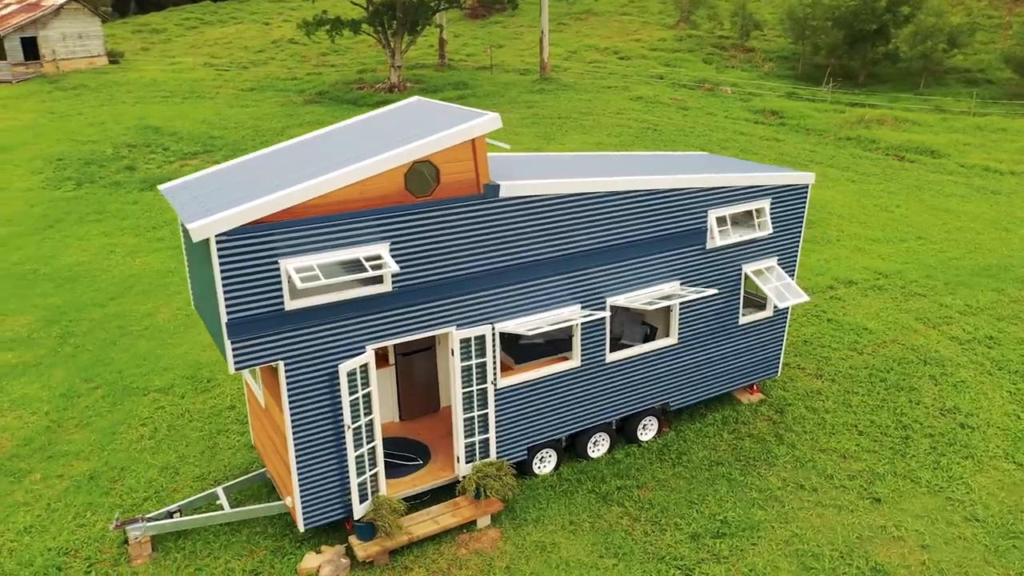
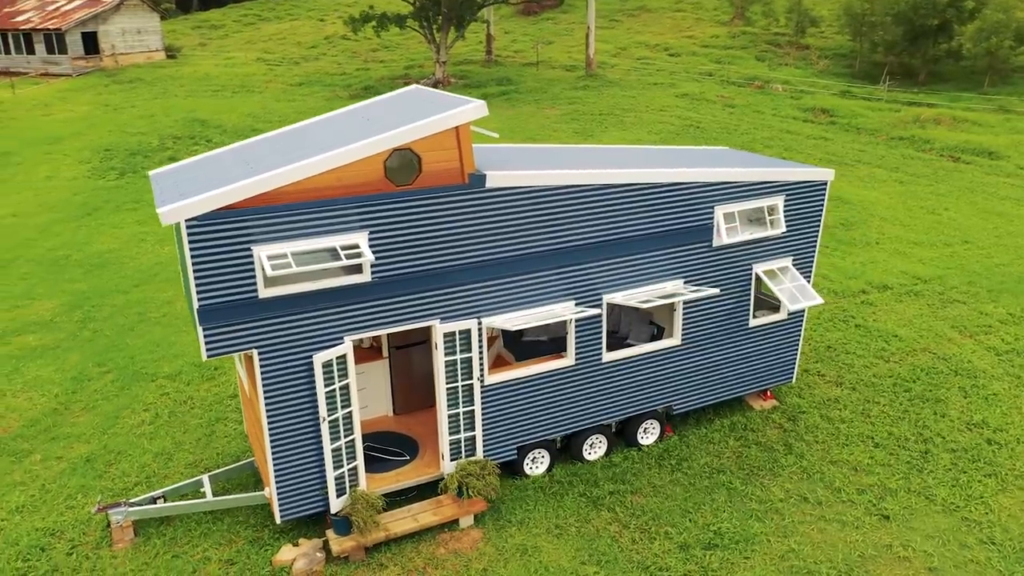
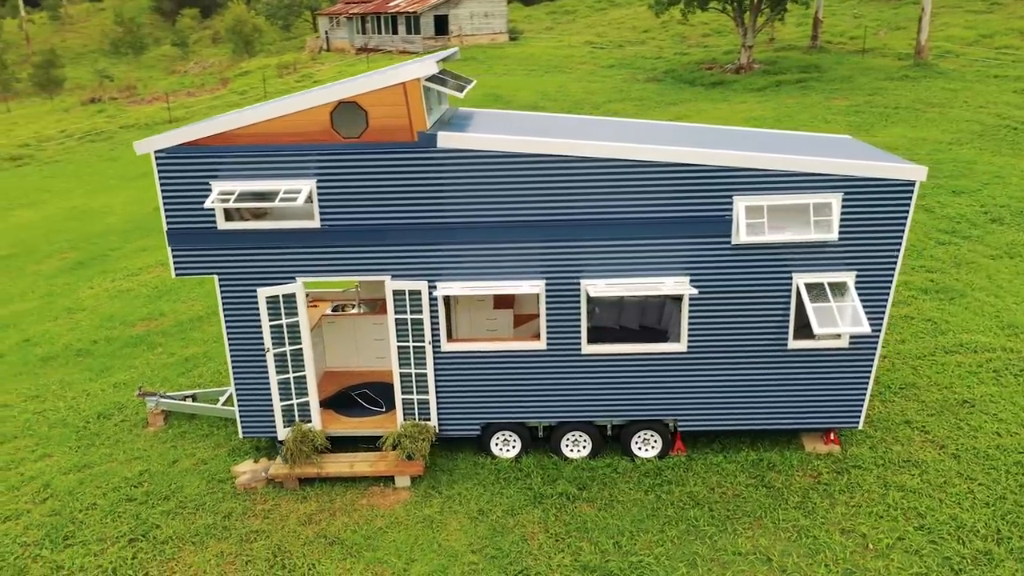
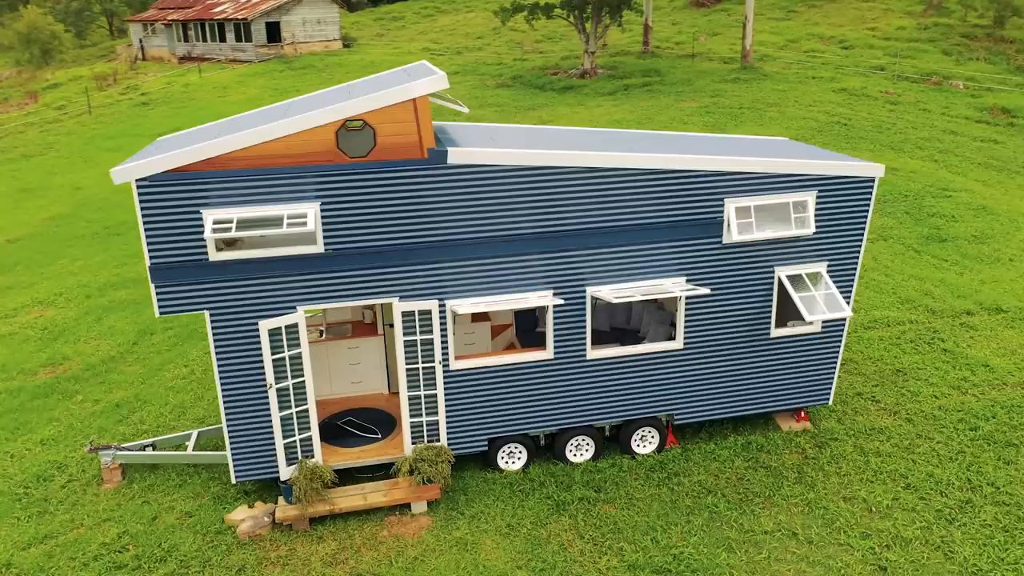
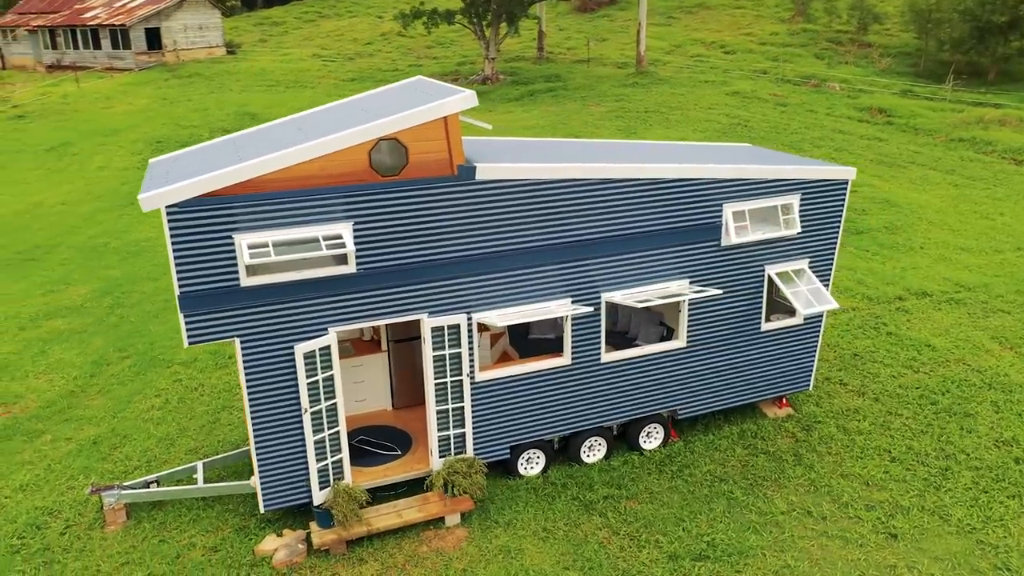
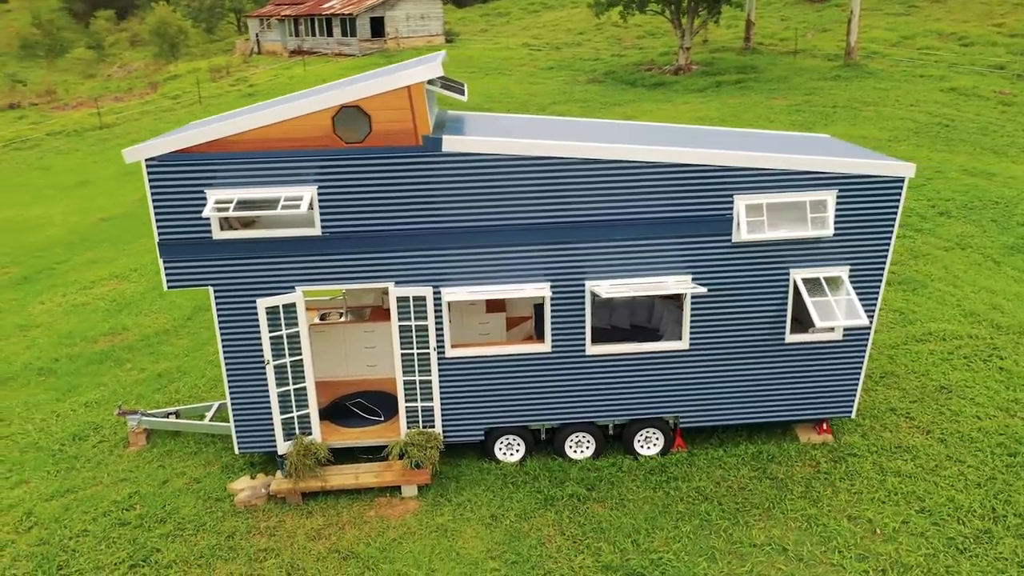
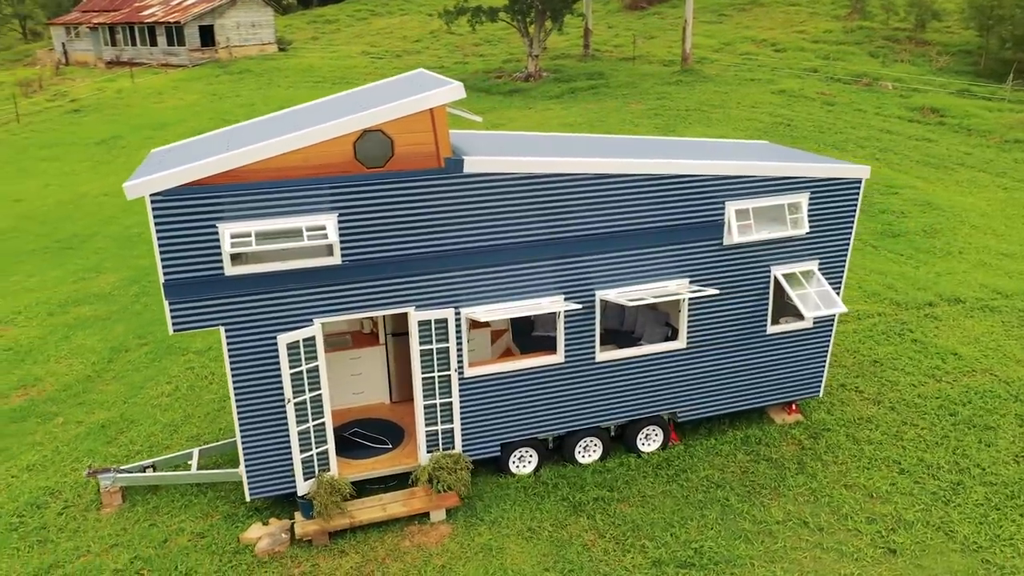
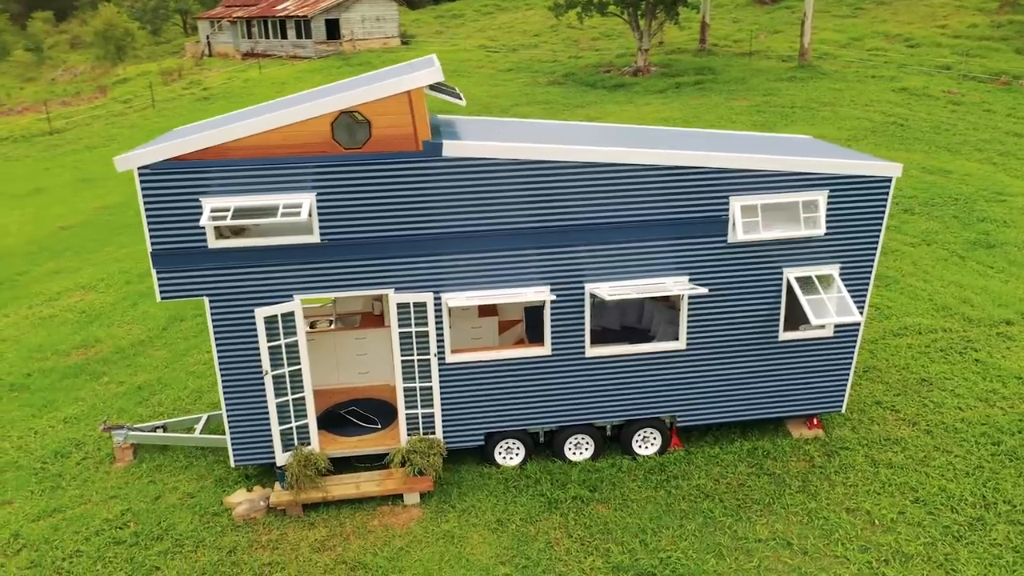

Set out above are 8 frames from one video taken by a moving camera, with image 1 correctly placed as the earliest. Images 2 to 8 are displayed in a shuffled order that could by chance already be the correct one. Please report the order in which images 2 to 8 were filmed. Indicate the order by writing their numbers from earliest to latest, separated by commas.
2, 5, 7, 4, 8, 6, 3
